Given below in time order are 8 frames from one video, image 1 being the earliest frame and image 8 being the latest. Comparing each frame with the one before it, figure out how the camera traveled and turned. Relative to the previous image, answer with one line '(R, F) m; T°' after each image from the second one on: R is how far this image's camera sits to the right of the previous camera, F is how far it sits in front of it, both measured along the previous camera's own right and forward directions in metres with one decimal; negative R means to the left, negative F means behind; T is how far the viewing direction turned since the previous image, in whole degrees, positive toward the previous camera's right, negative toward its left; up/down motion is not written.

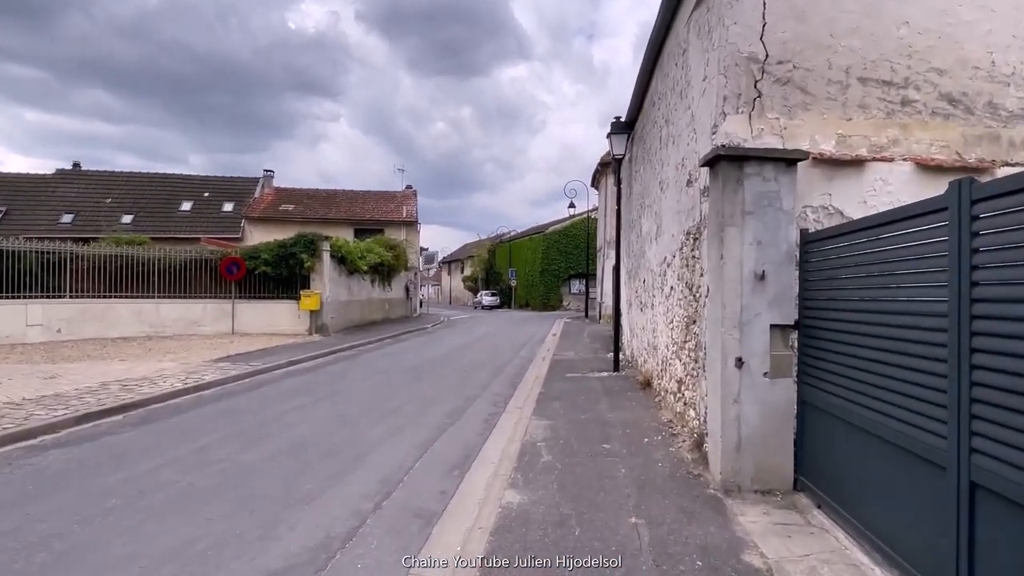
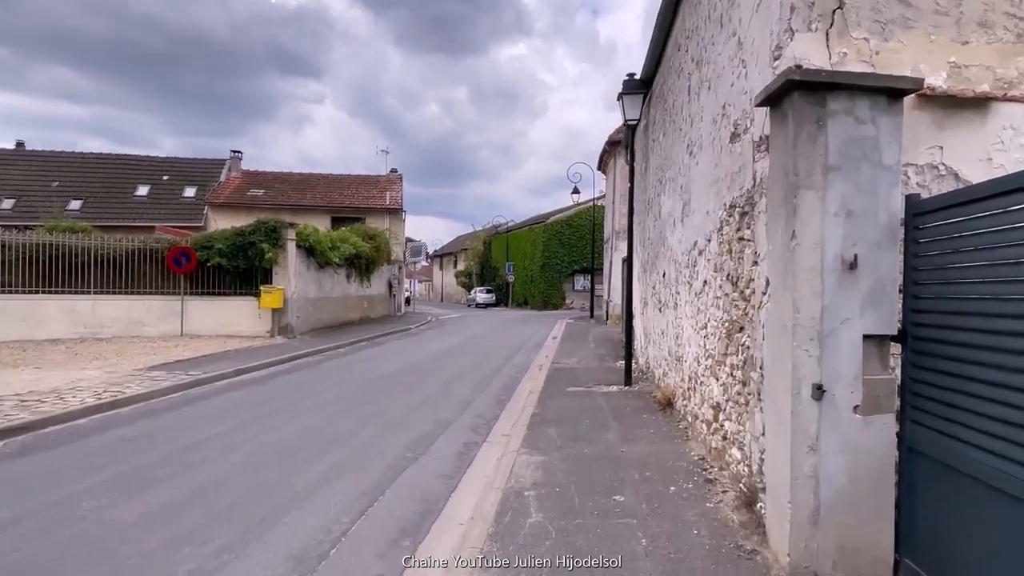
(+0.2, +2.7) m; 0°
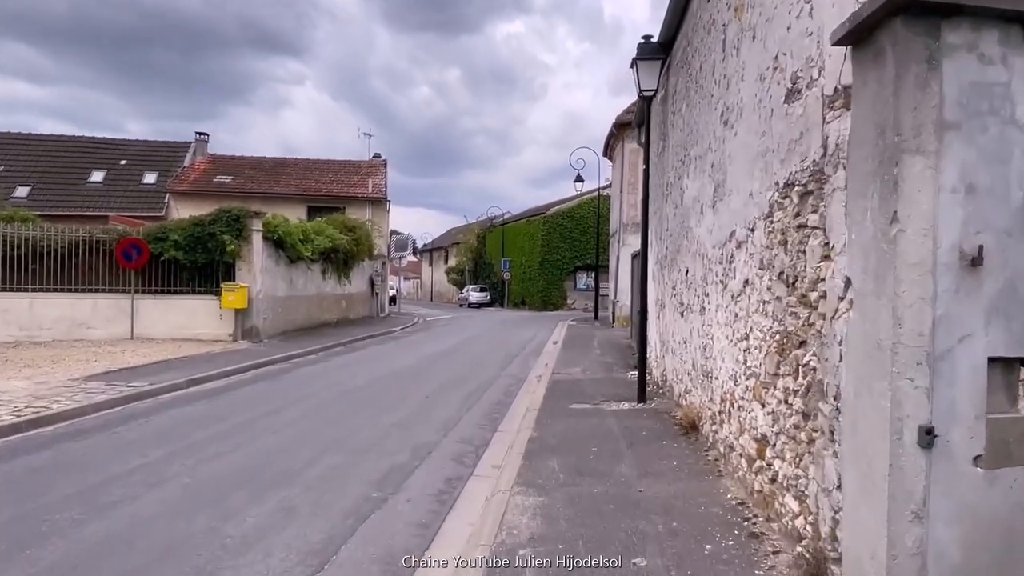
(0.0, +1.7) m; +1°
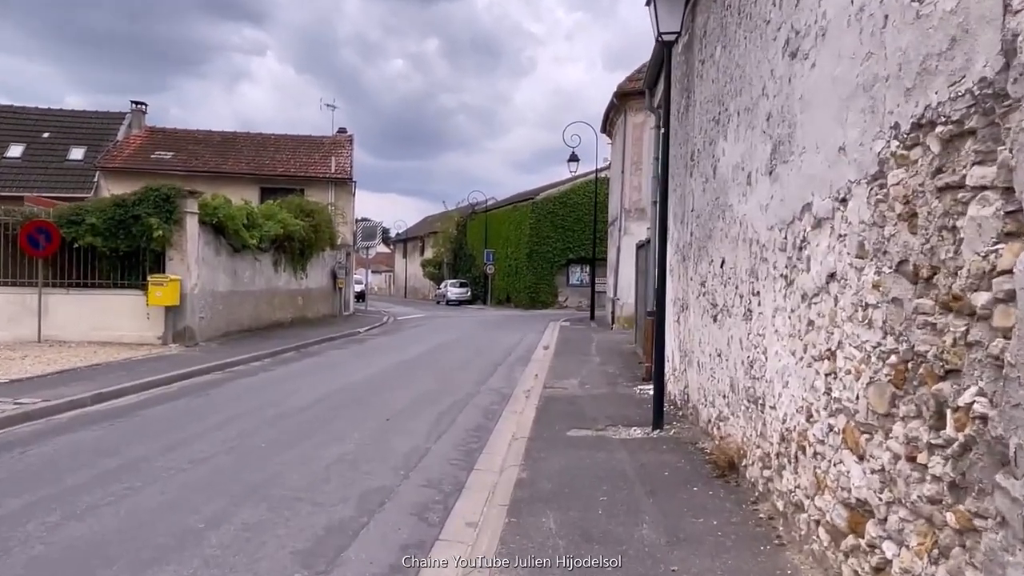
(0.0, +2.2) m; +1°
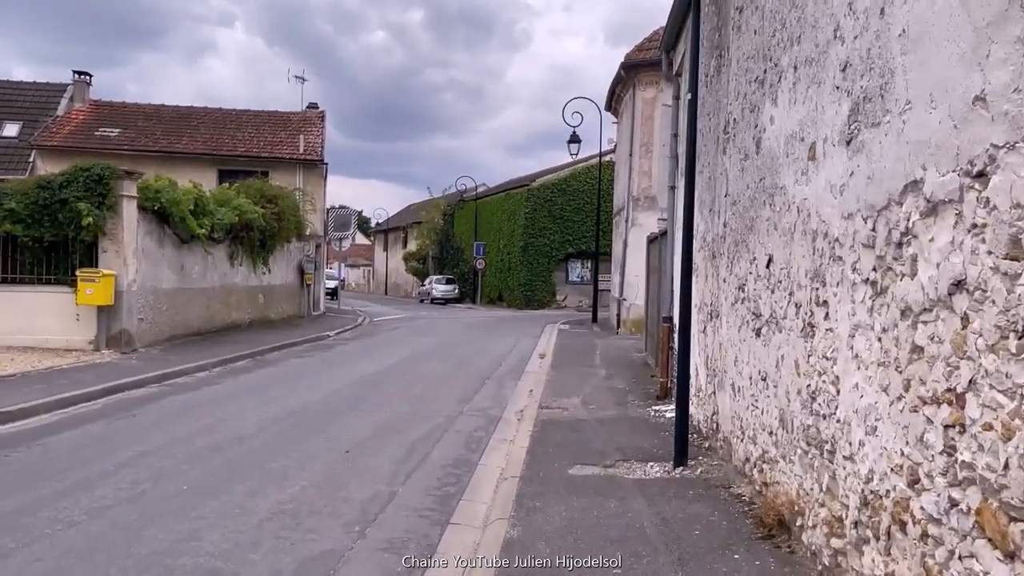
(+0.1, +1.6) m; 0°
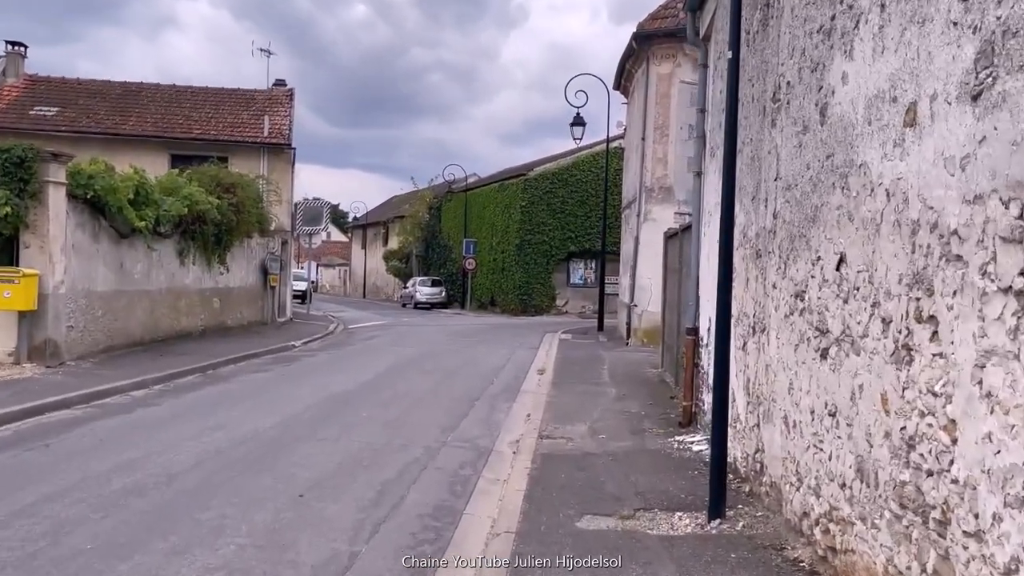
(0.0, +1.4) m; +1°
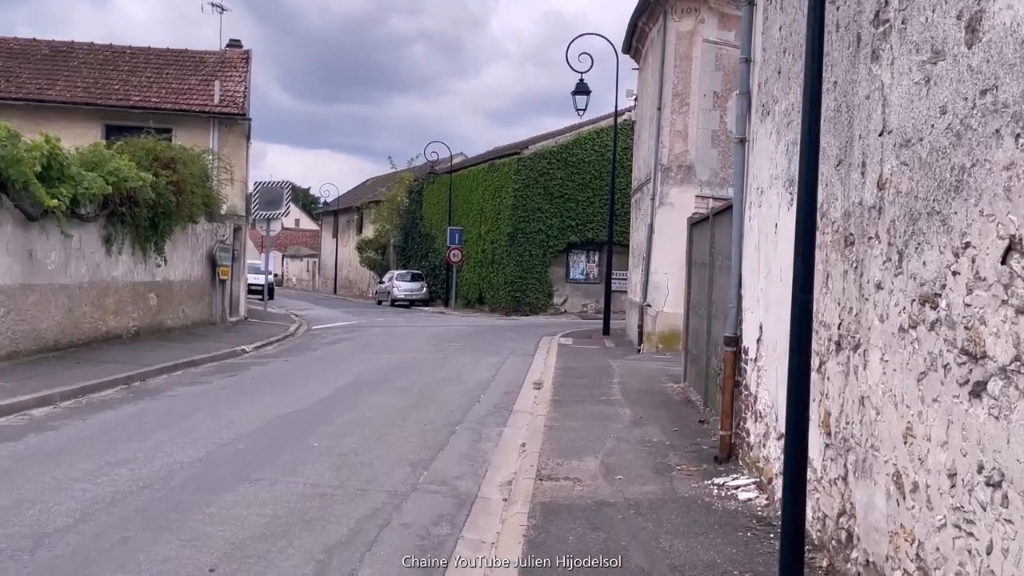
(0.0, +1.5) m; +1°
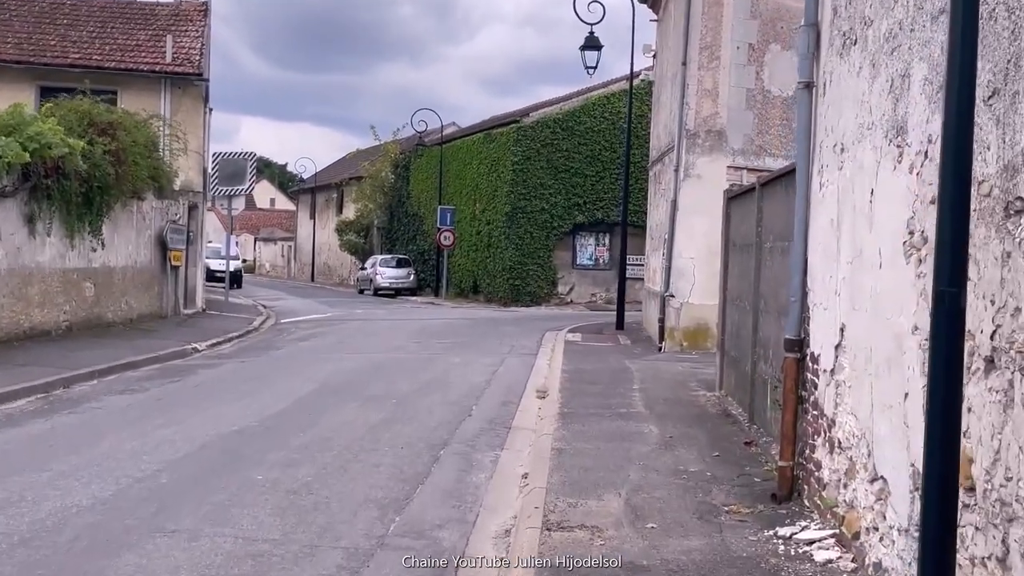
(0.0, +1.3) m; 0°
